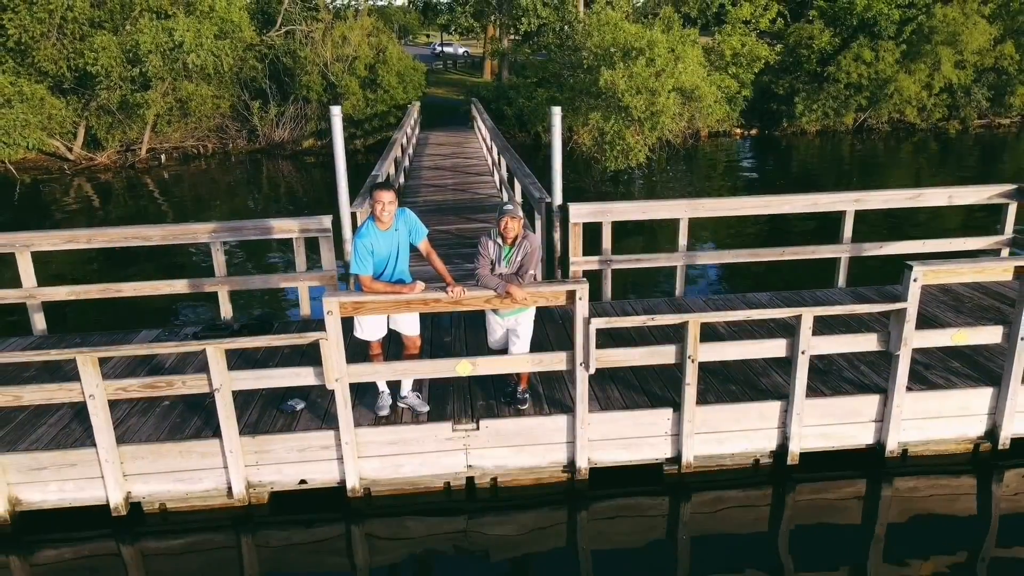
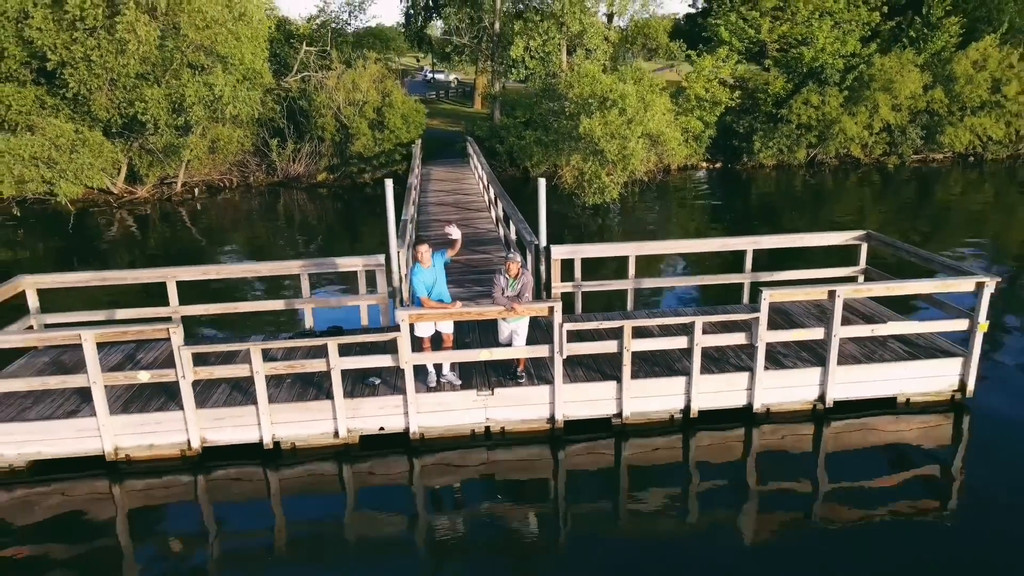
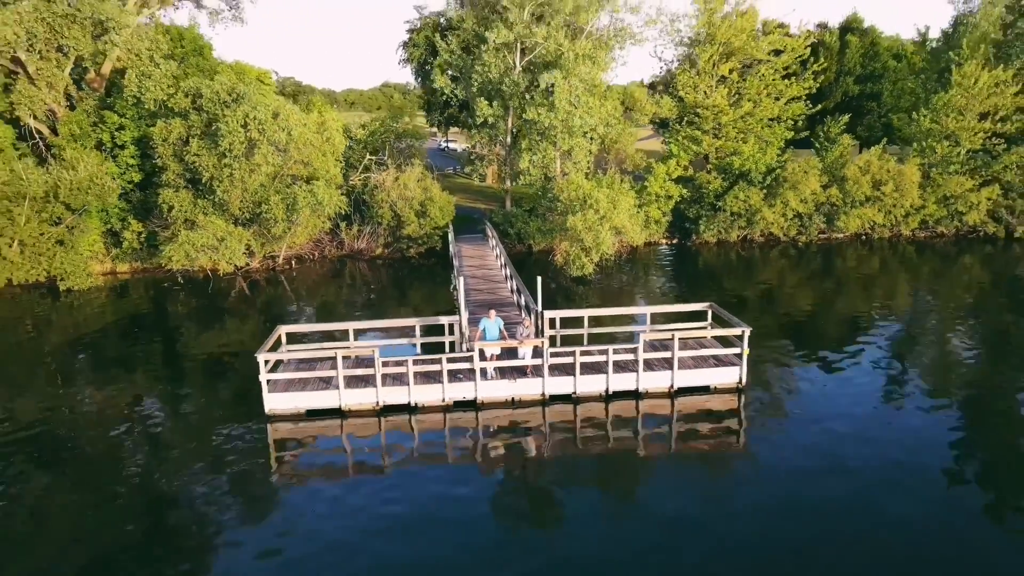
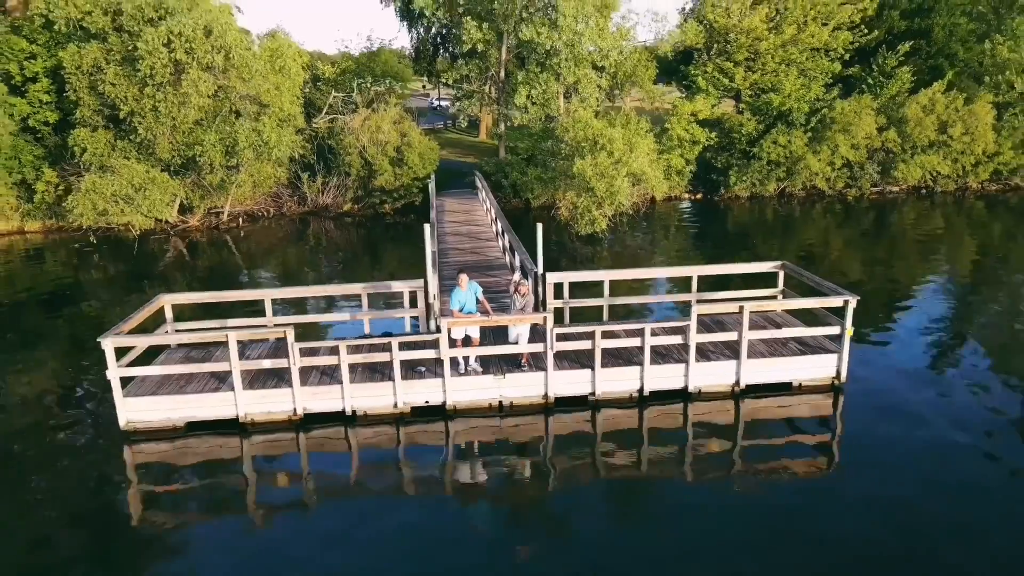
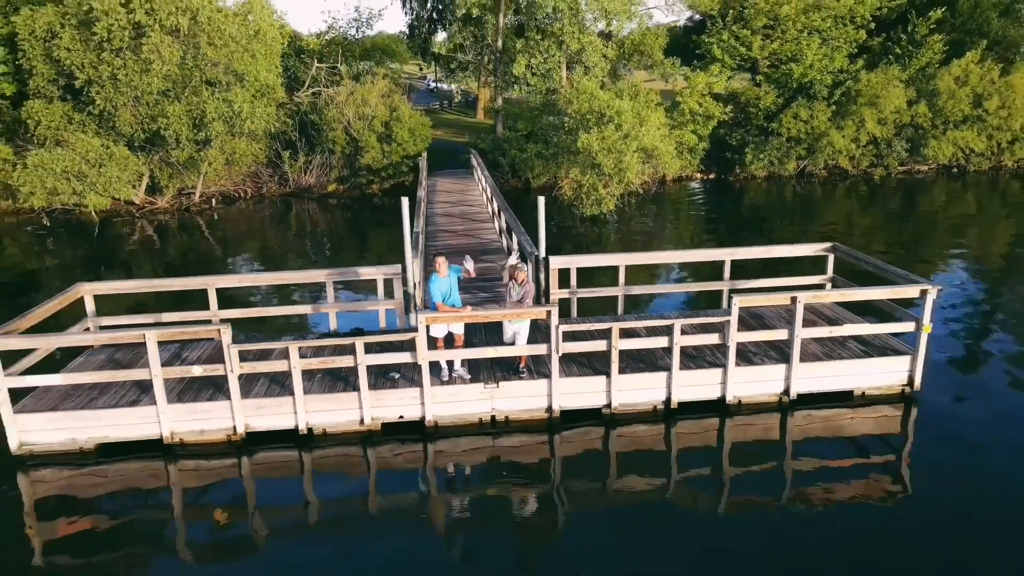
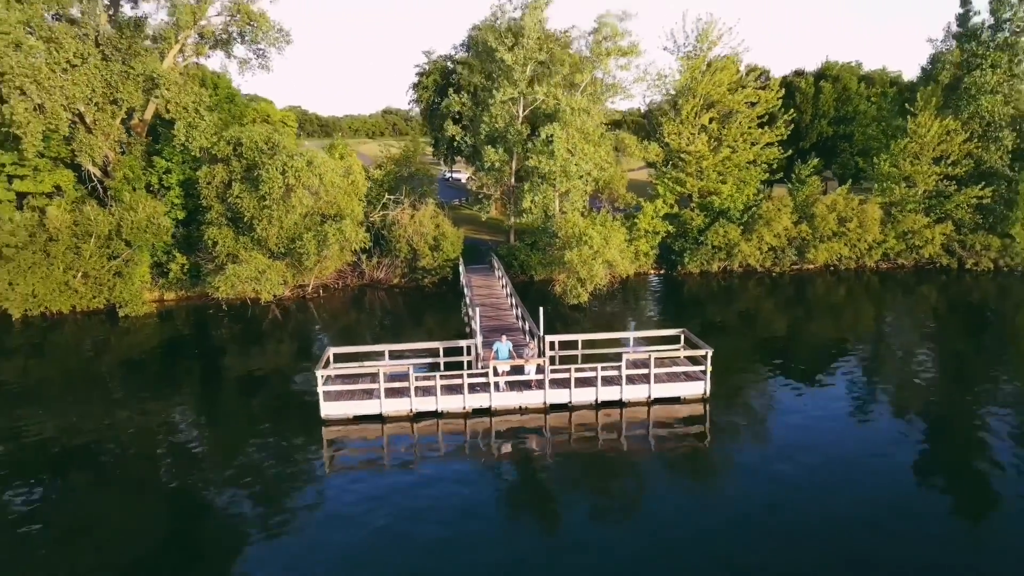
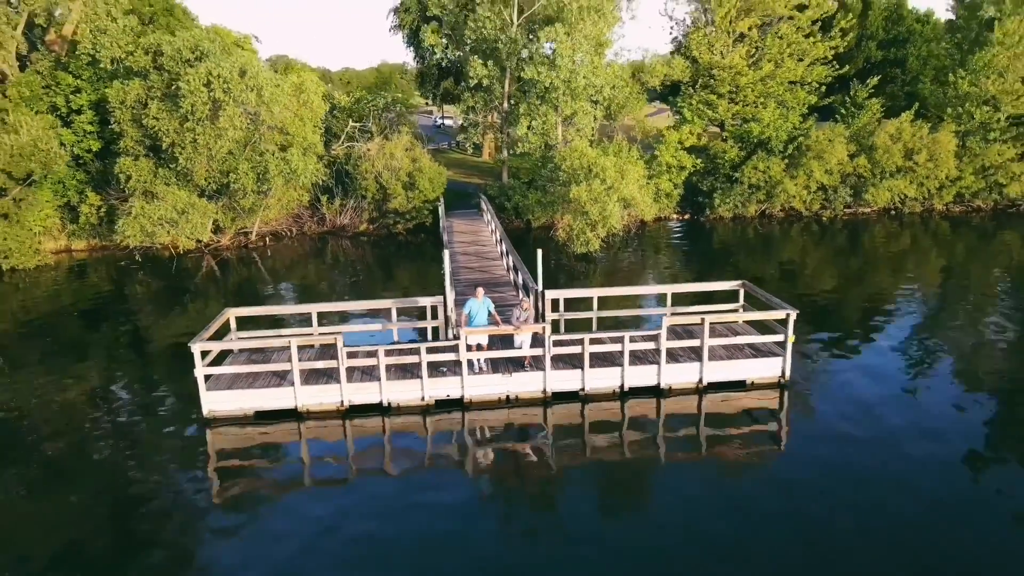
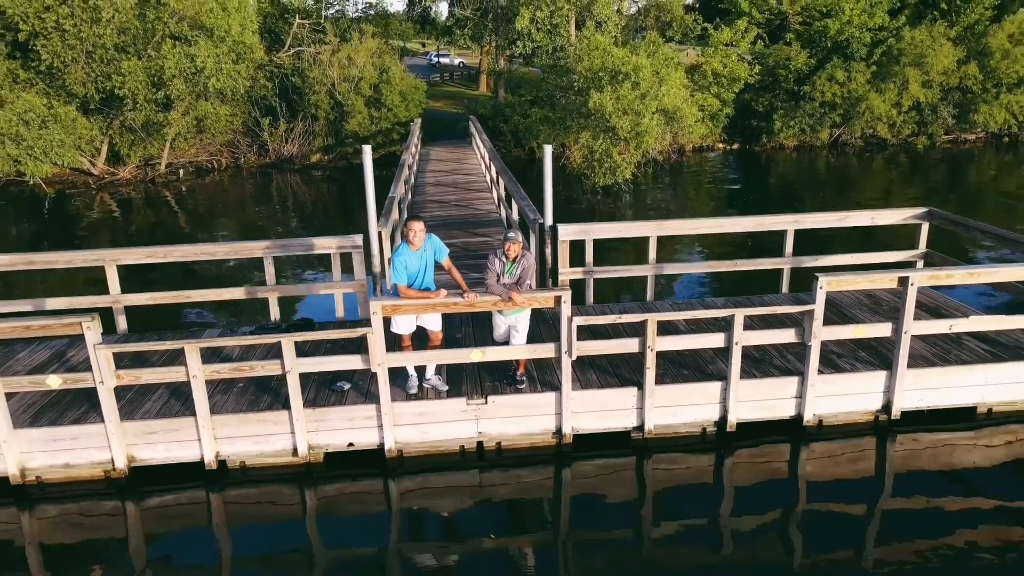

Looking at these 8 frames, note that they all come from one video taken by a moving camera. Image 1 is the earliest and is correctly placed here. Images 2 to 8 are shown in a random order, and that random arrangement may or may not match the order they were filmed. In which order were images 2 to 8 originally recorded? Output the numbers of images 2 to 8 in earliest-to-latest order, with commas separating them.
8, 2, 5, 4, 7, 3, 6
